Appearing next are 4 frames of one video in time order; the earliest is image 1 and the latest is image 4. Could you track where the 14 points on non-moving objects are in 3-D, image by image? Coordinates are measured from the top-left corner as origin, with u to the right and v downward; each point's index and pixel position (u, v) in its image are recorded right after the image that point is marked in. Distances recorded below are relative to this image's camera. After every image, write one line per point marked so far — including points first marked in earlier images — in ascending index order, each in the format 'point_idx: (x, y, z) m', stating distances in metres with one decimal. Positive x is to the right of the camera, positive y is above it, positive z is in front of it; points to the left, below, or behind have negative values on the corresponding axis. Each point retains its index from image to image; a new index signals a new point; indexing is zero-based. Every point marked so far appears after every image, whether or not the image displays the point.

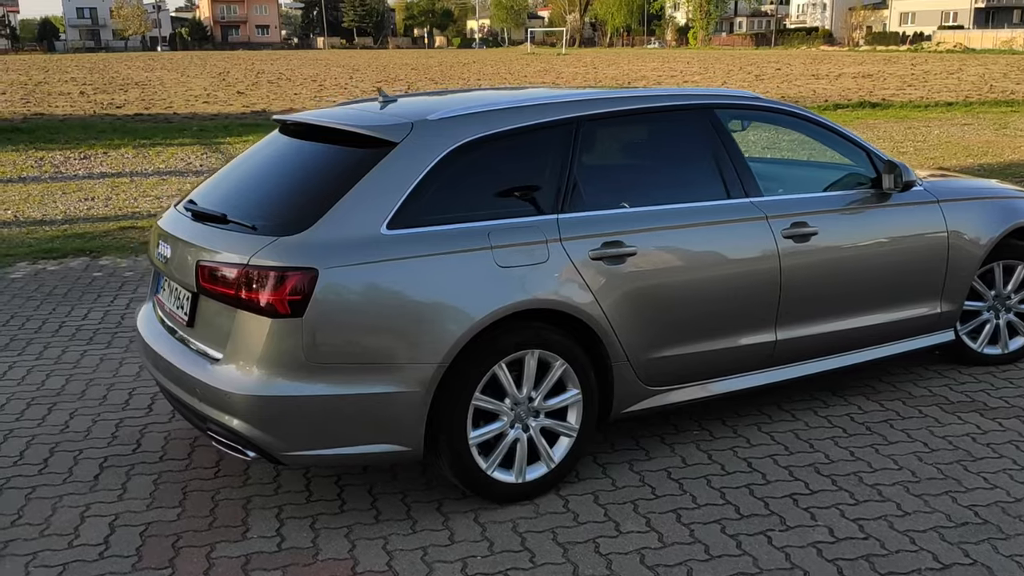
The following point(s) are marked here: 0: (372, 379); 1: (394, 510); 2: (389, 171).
0: (-0.5, -0.3, +3.4) m
1: (-0.5, -0.9, +3.7) m
2: (-0.4, +0.4, +3.6) m
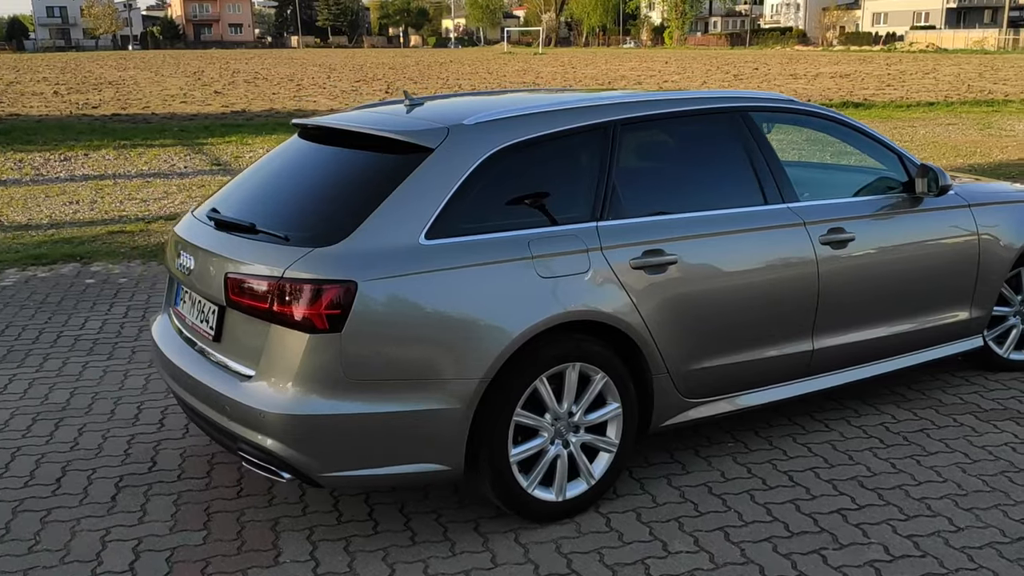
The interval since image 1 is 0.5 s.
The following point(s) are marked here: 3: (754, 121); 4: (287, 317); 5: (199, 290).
0: (-0.4, -0.4, +3.3) m
1: (-0.3, -0.9, +3.6) m
2: (-0.3, +0.4, +3.4) m
3: (+1.1, +0.7, +4.2) m
4: (-0.8, -0.1, +3.2) m
5: (-1.2, 0.0, +3.6) m
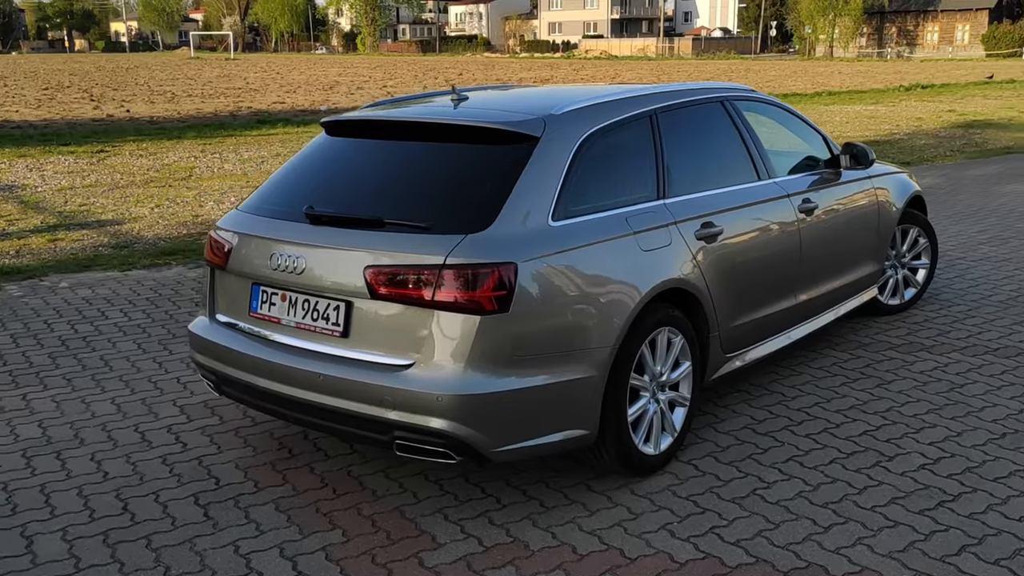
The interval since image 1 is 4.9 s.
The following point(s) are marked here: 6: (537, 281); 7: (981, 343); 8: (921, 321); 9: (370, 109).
0: (+0.2, -0.3, +3.5) m
1: (+0.2, -0.8, +3.8) m
2: (+0.1, +0.5, +3.7) m
3: (+1.1, +0.9, +4.8) m
4: (-0.2, 0.0, +3.3) m
5: (-0.8, 0.0, +3.6) m
6: (+0.1, 0.0, +3.4) m
7: (+2.8, -0.3, +5.6) m
8: (+2.6, -0.2, +6.1) m
9: (-0.6, +0.8, +4.3) m
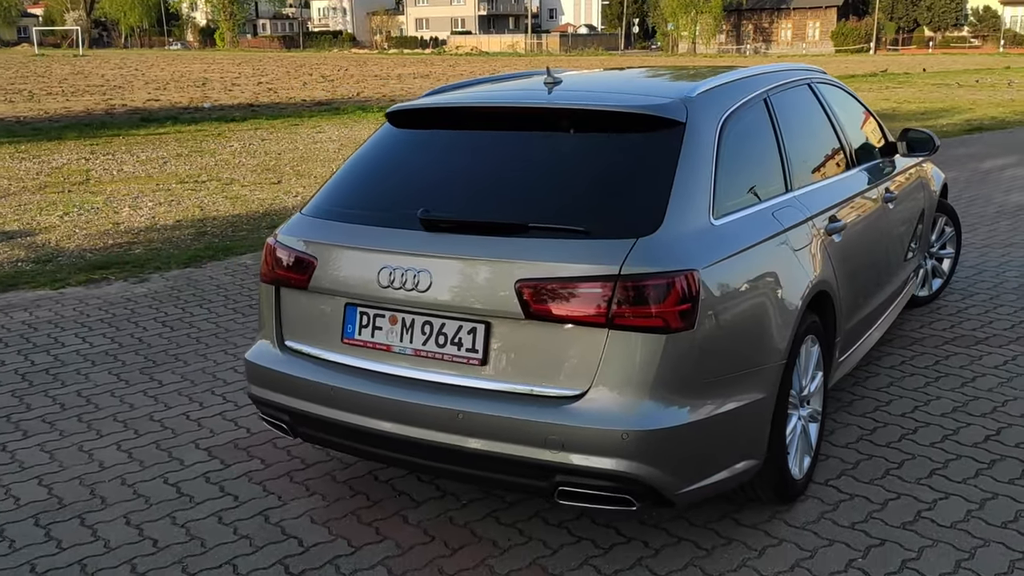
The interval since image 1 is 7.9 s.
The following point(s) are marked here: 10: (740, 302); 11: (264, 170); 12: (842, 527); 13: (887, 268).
0: (+0.7, -0.3, +3.0) m
1: (+0.7, -0.9, +3.3) m
2: (+0.6, +0.4, +3.2) m
3: (+1.4, +0.9, +4.5) m
4: (+0.3, -0.1, +2.8) m
5: (-0.2, -0.1, +3.0) m
6: (+0.6, 0.0, +2.9) m
7: (+3.0, -0.3, +5.5) m
8: (+2.8, -0.1, +5.9) m
9: (-0.3, +0.8, +3.7) m
10: (+0.8, 0.0, +3.1) m
11: (-3.4, +1.6, +13.2) m
12: (+1.2, -0.8, +3.3) m
13: (+1.9, +0.1, +4.7) m
